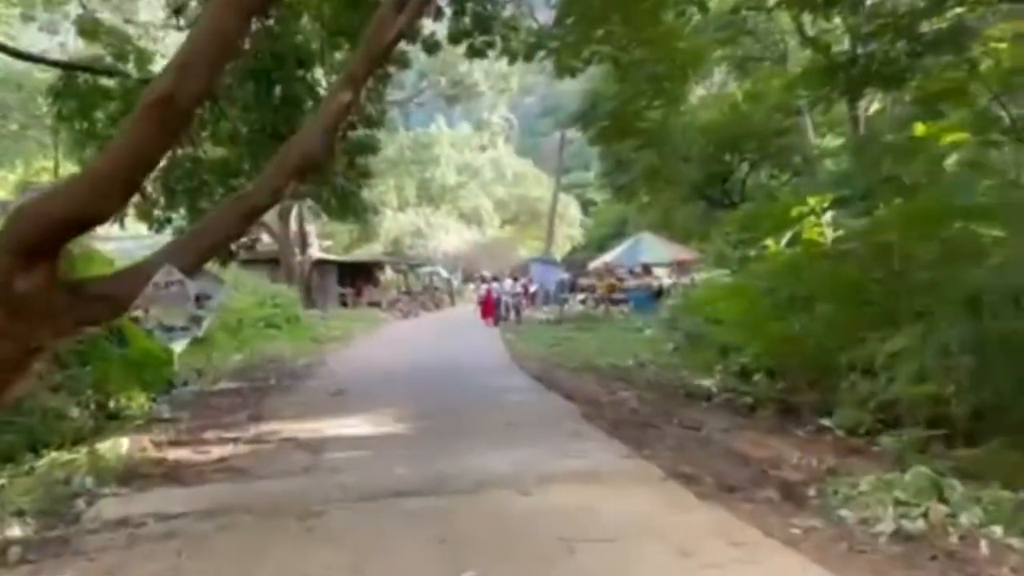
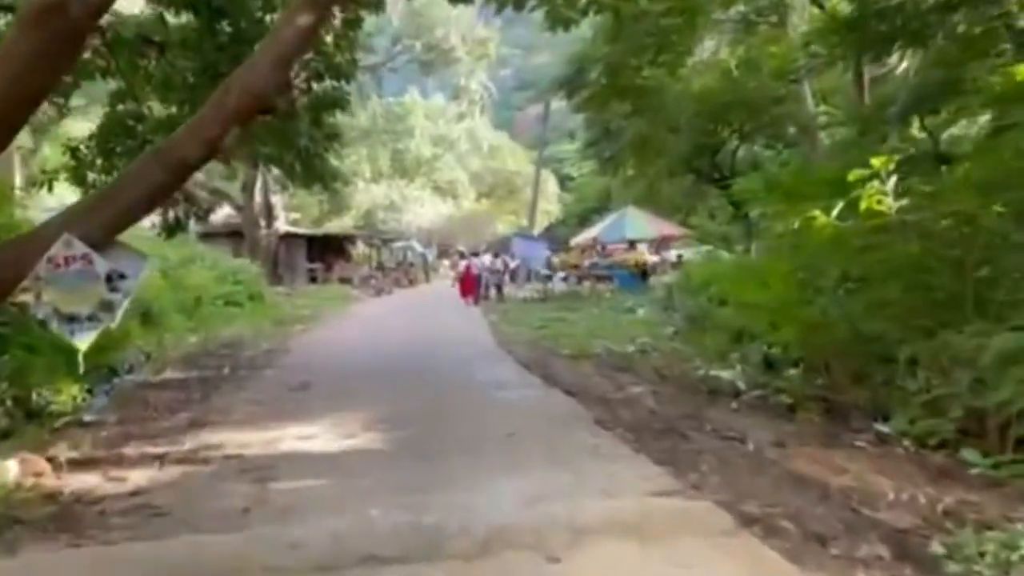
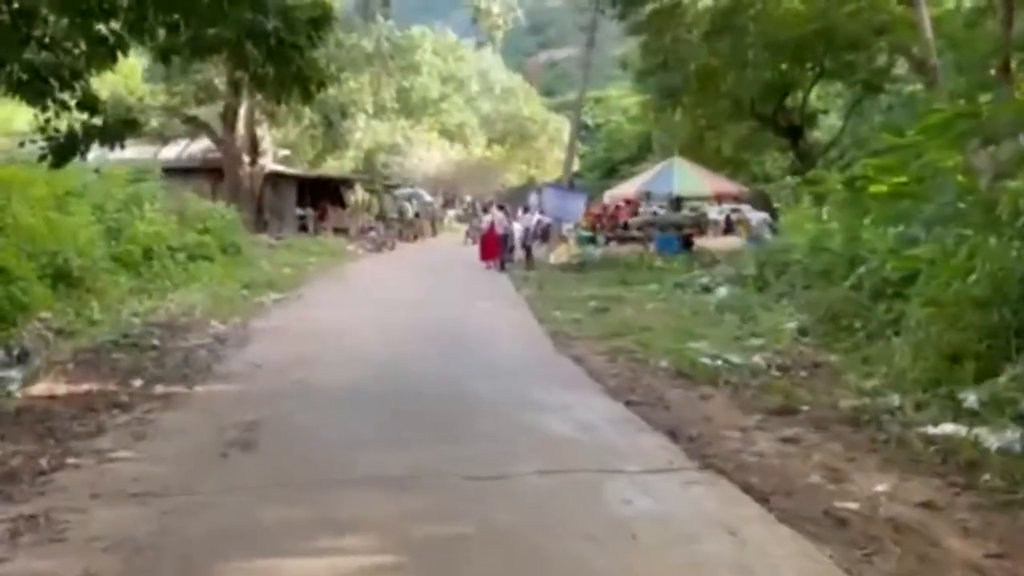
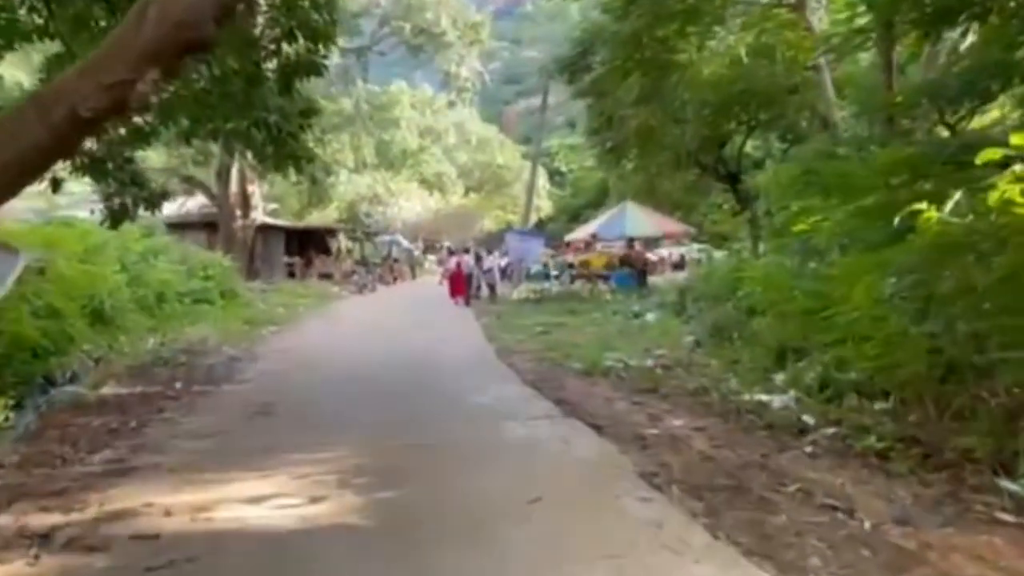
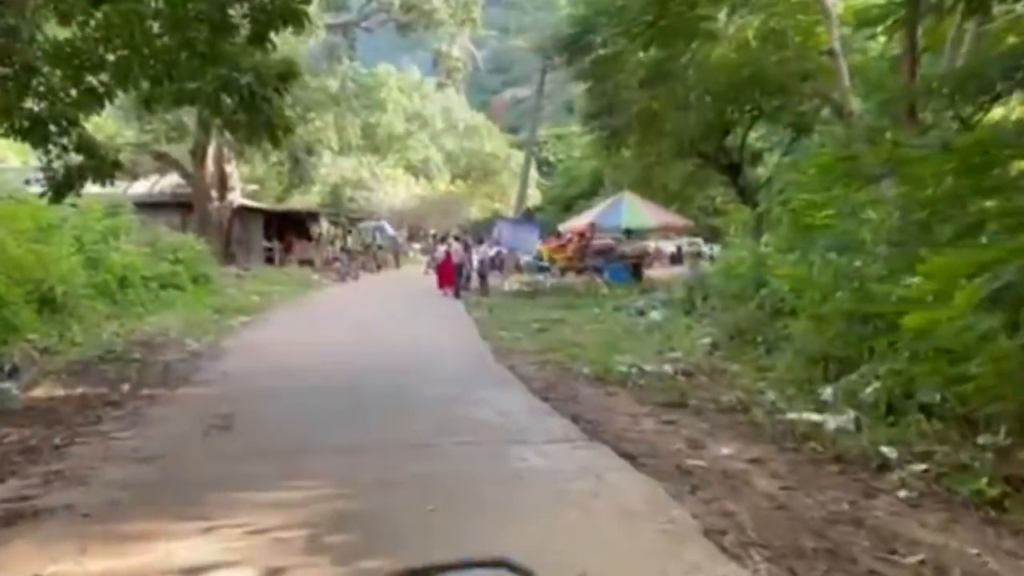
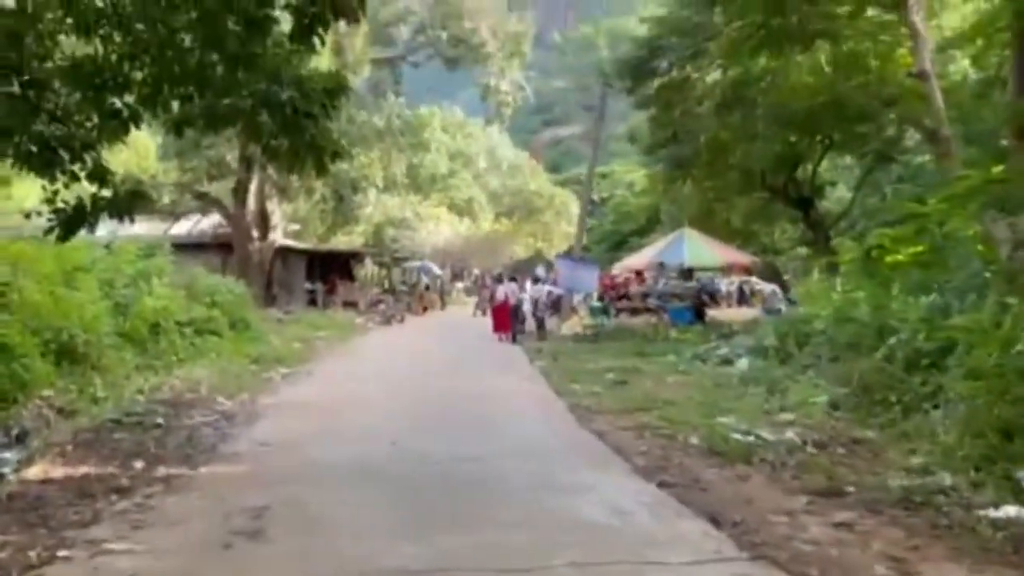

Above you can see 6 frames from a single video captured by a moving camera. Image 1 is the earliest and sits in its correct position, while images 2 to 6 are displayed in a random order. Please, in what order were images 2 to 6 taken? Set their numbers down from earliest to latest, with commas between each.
2, 4, 5, 3, 6
